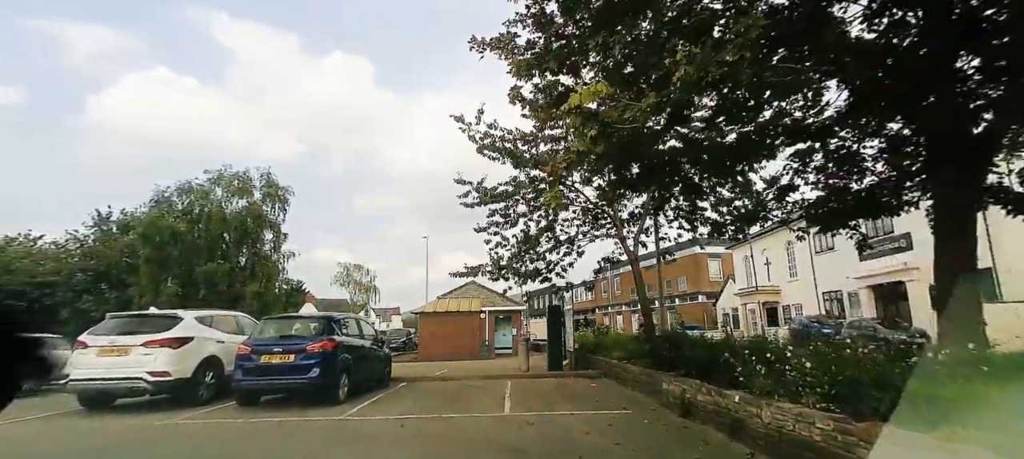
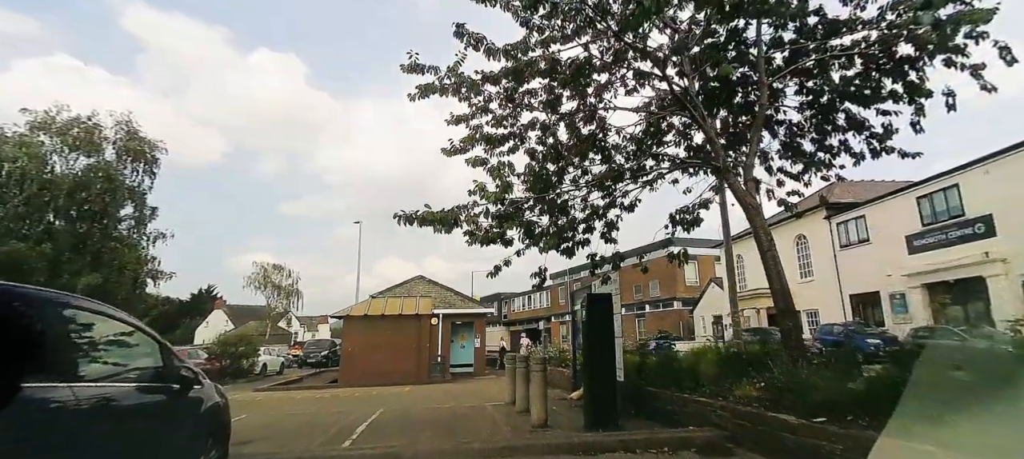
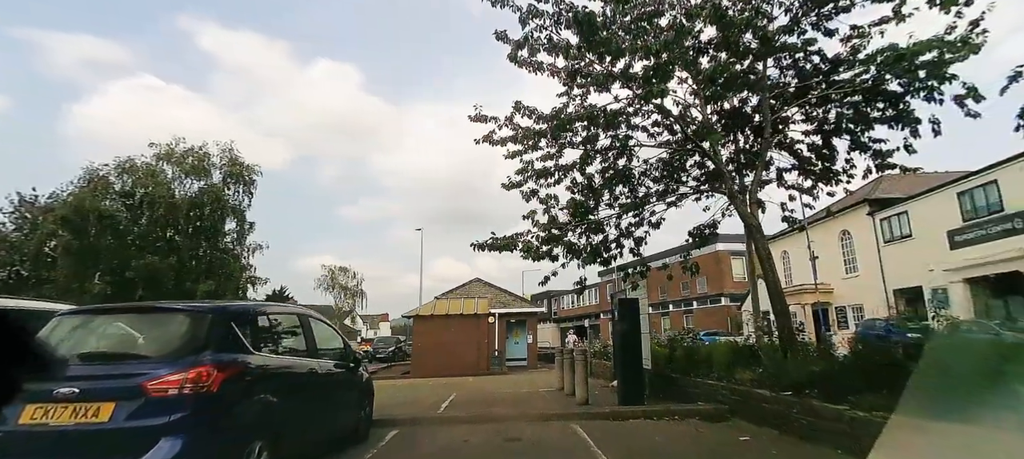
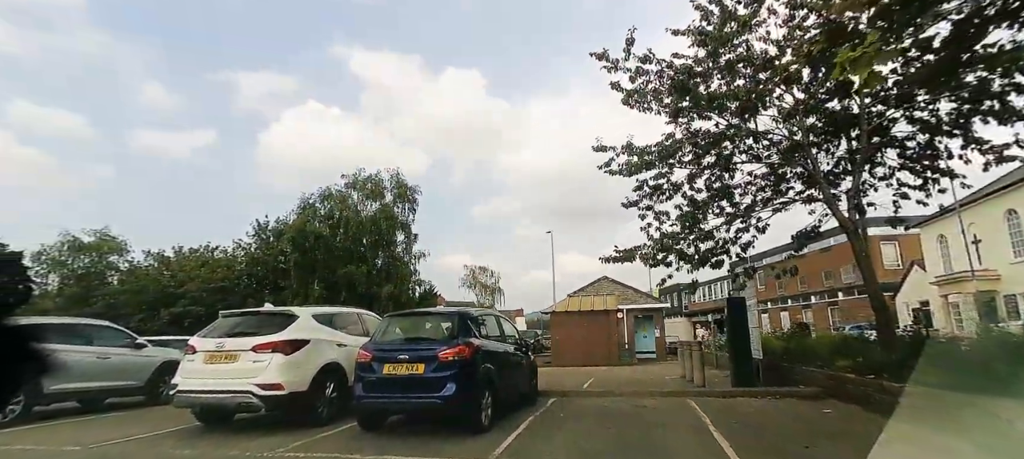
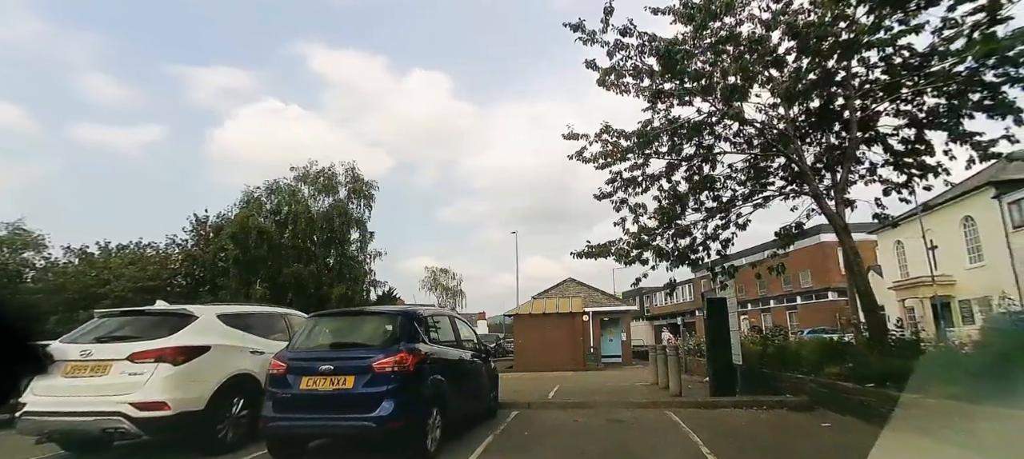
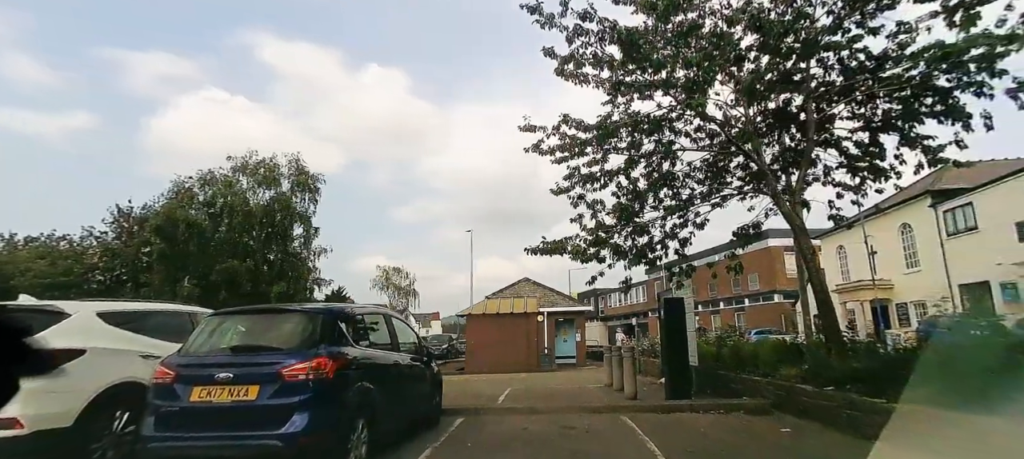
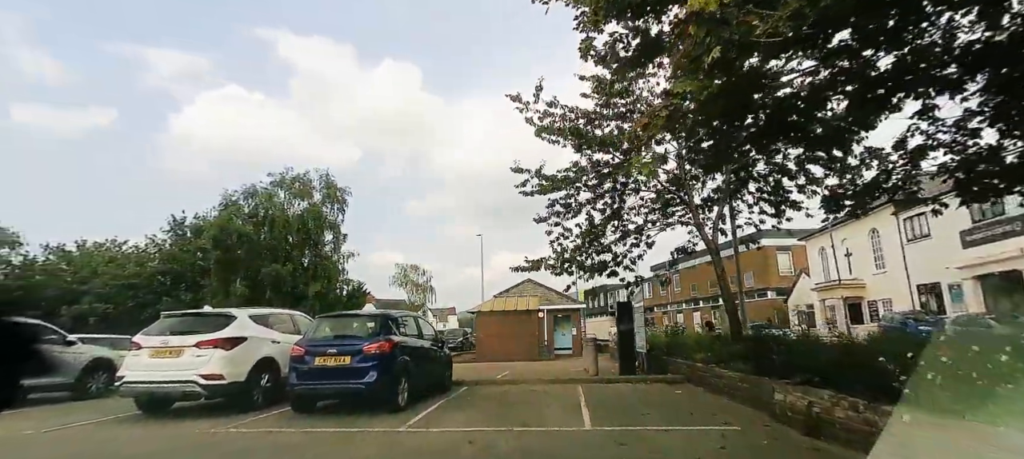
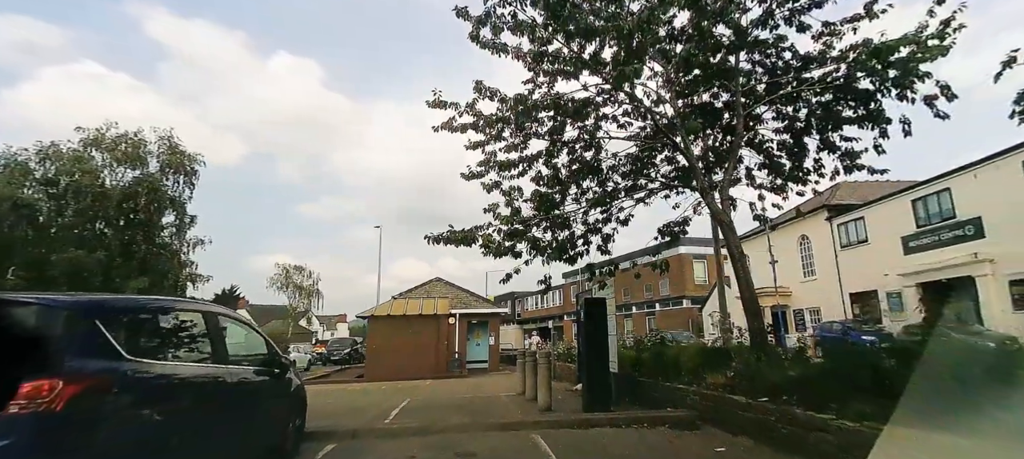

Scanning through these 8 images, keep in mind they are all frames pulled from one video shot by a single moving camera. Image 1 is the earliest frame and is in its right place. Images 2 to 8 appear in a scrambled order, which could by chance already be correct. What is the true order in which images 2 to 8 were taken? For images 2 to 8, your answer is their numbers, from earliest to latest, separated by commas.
7, 4, 5, 6, 3, 8, 2
